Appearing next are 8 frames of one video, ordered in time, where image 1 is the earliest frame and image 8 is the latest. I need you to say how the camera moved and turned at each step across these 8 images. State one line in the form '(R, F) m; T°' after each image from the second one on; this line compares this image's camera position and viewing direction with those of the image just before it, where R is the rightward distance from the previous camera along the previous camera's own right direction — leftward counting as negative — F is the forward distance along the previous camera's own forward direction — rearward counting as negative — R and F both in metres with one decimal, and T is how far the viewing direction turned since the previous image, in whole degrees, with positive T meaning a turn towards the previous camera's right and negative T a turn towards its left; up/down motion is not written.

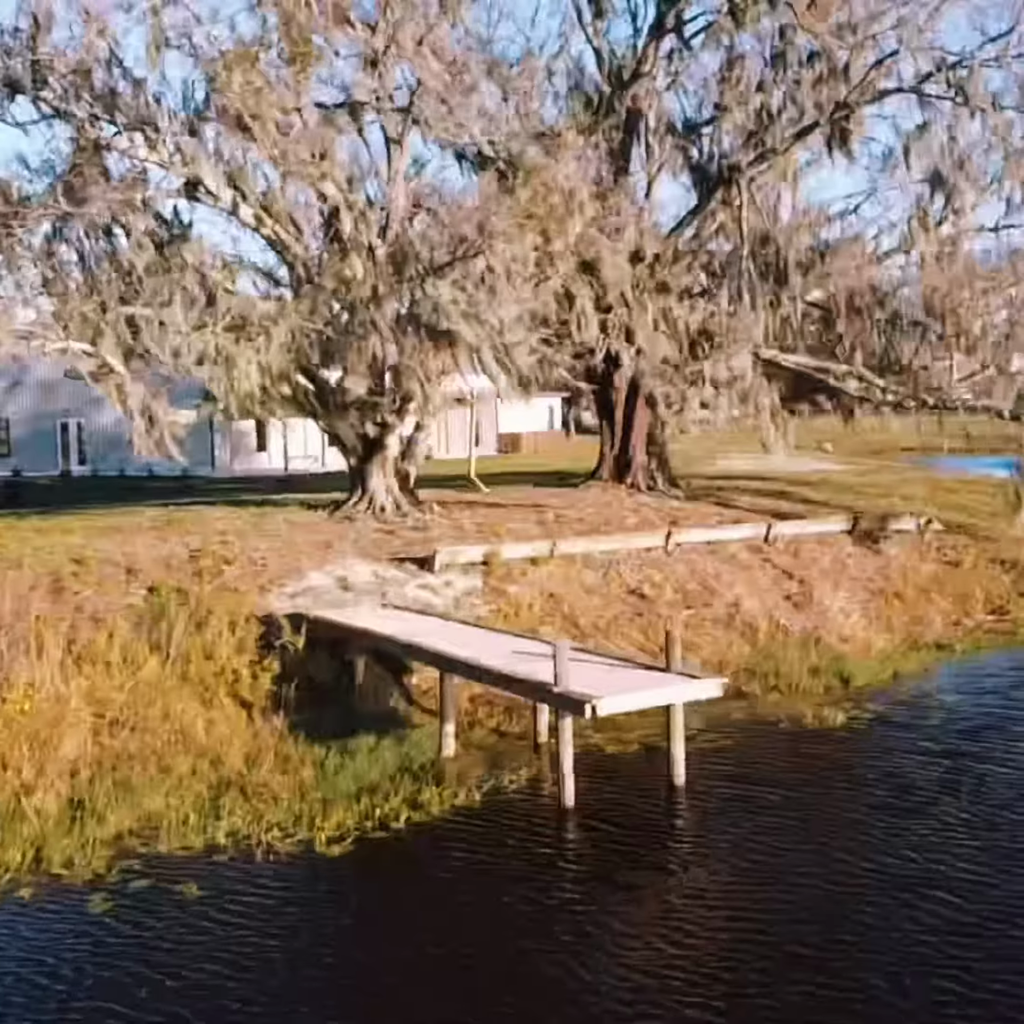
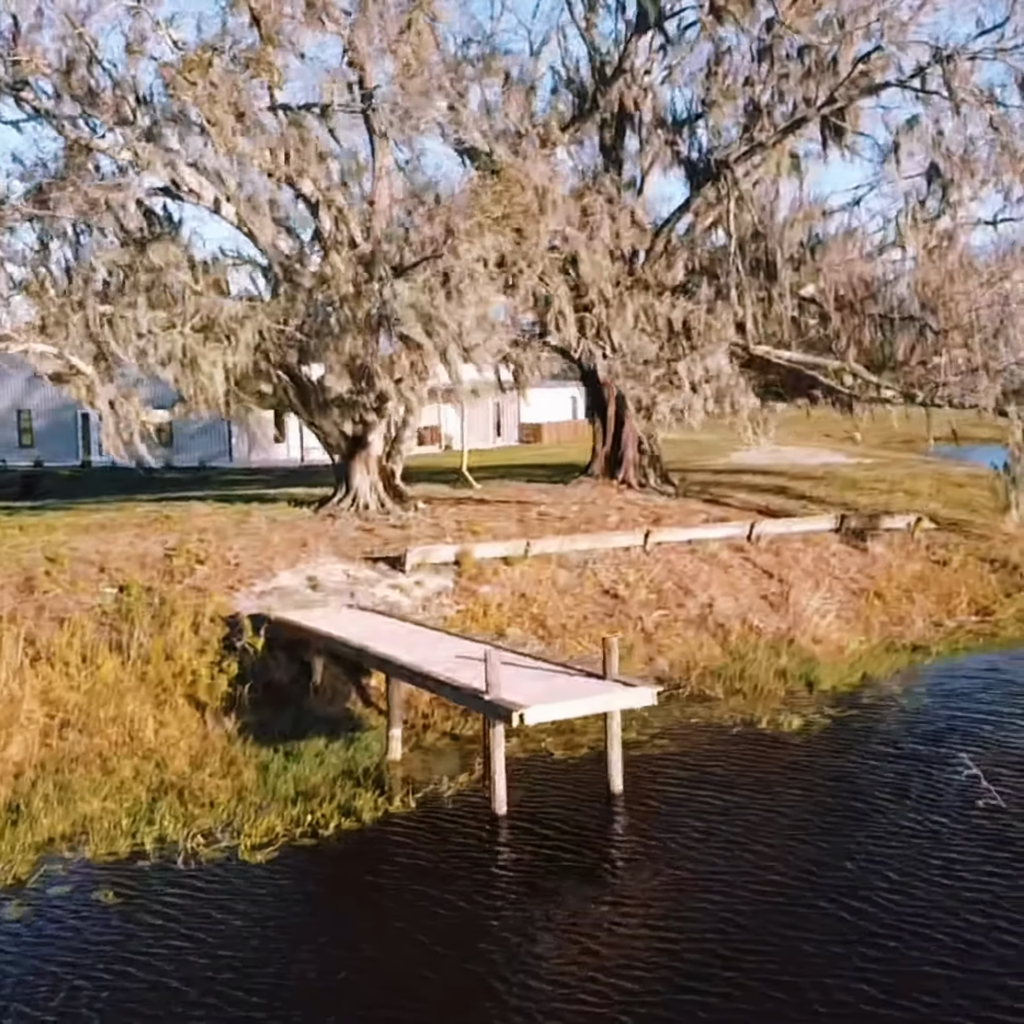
(+0.9, 0.0) m; -2°
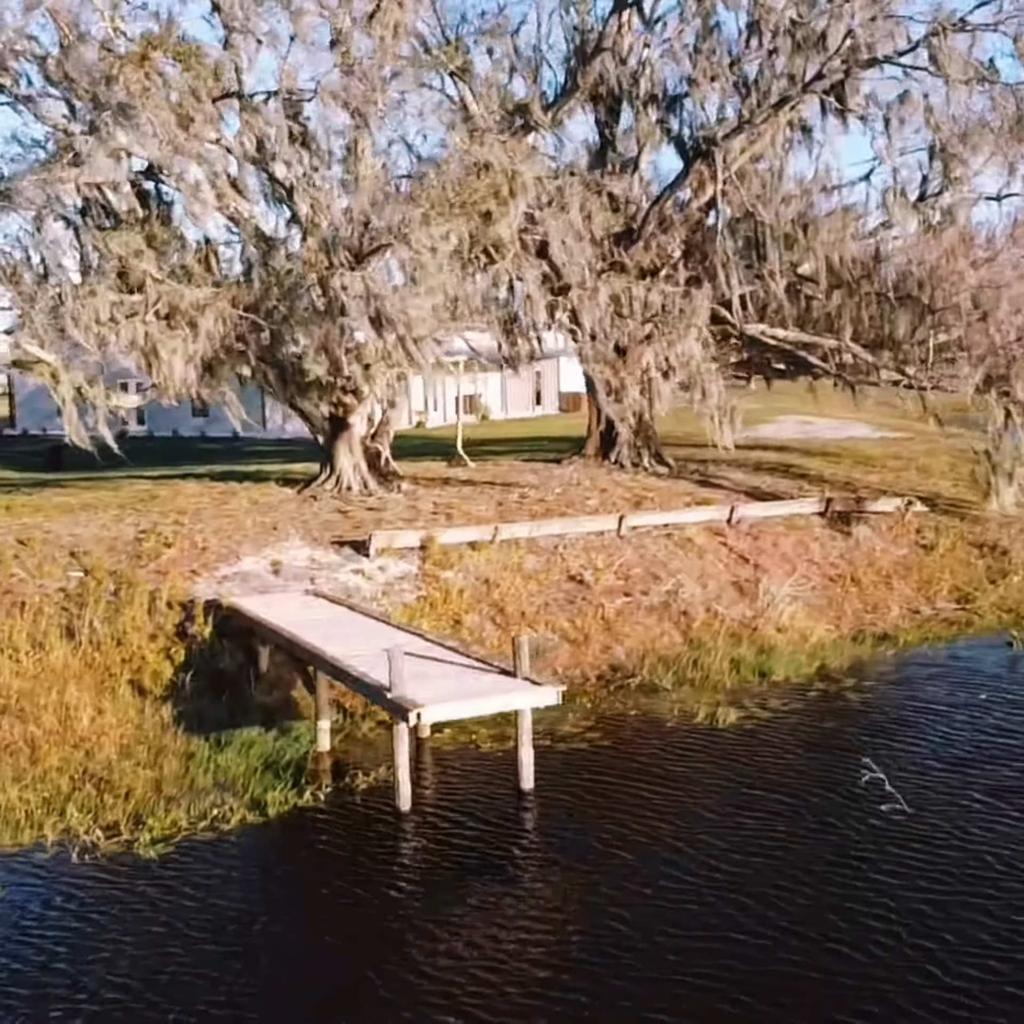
(+1.3, 0.0) m; -3°
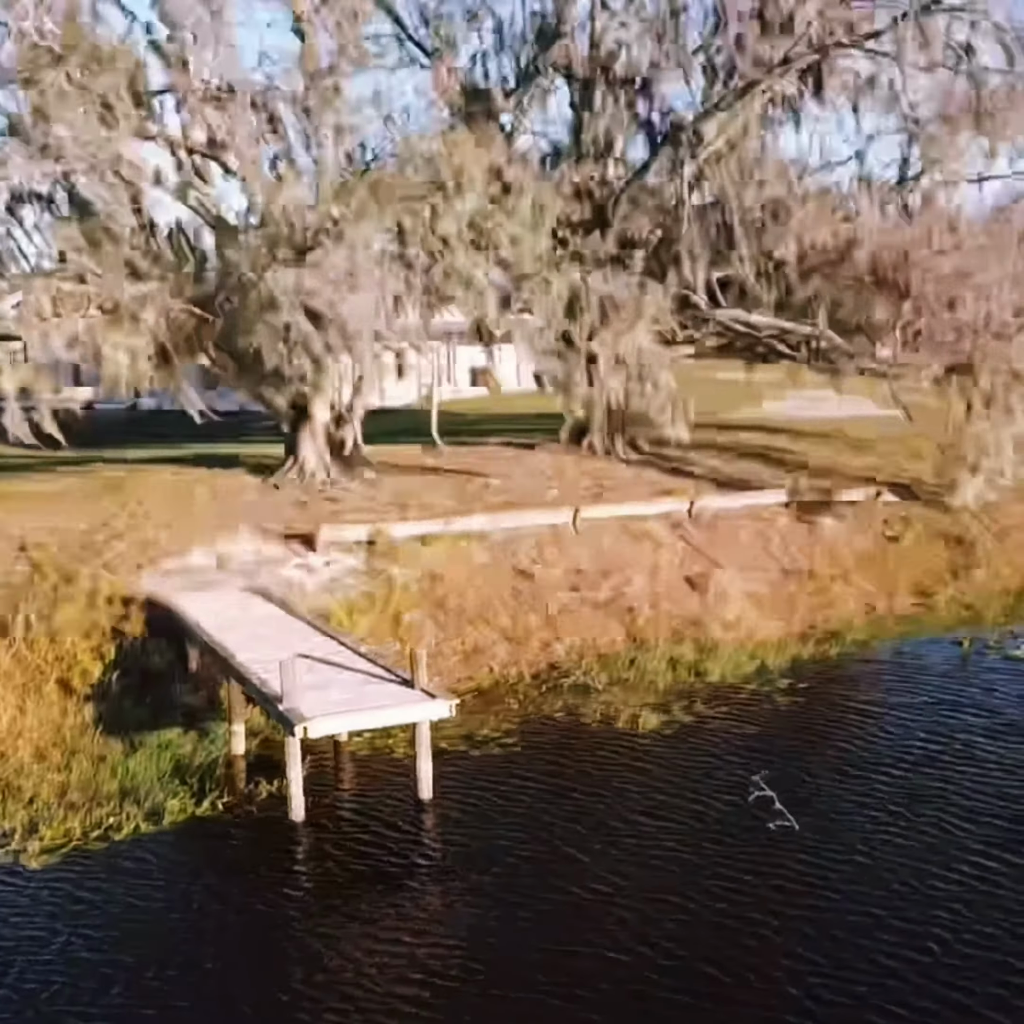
(+1.2, +0.1) m; -2°
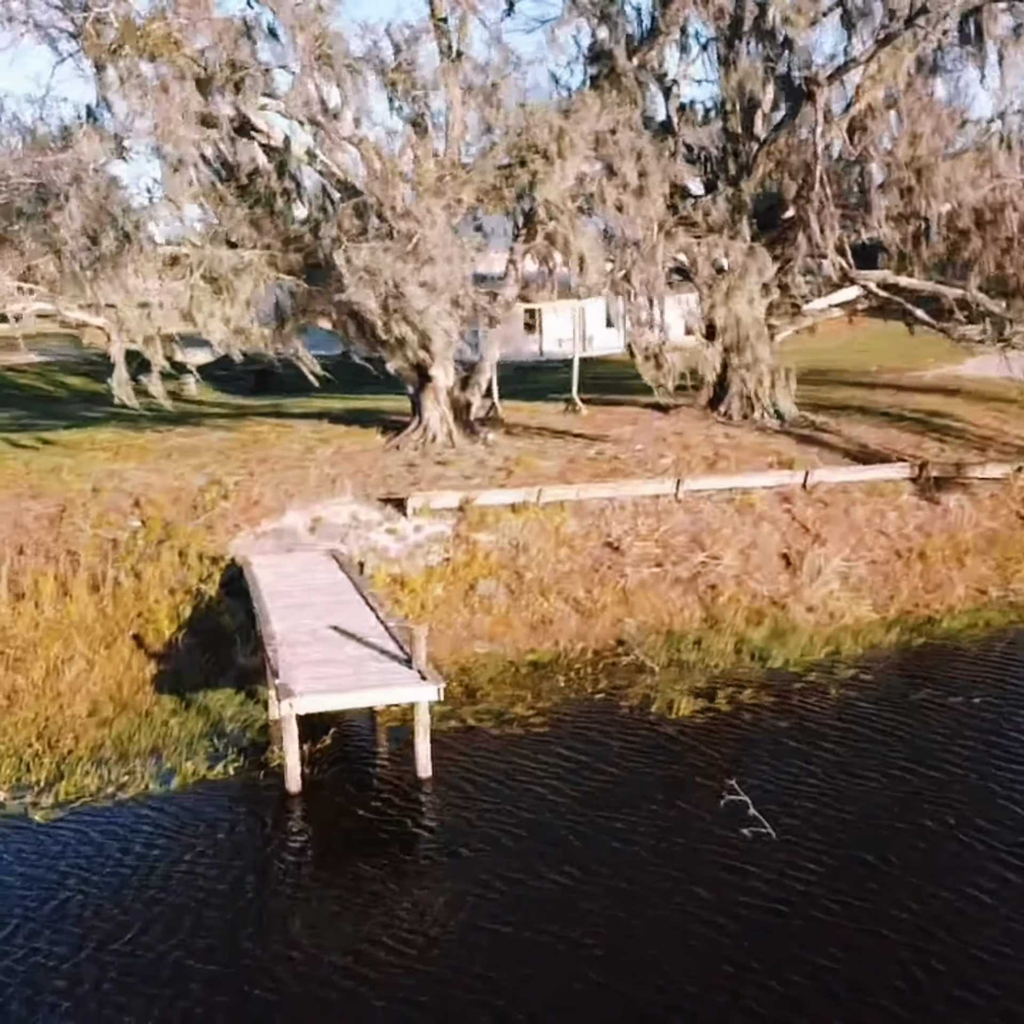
(+2.1, +0.2) m; -10°
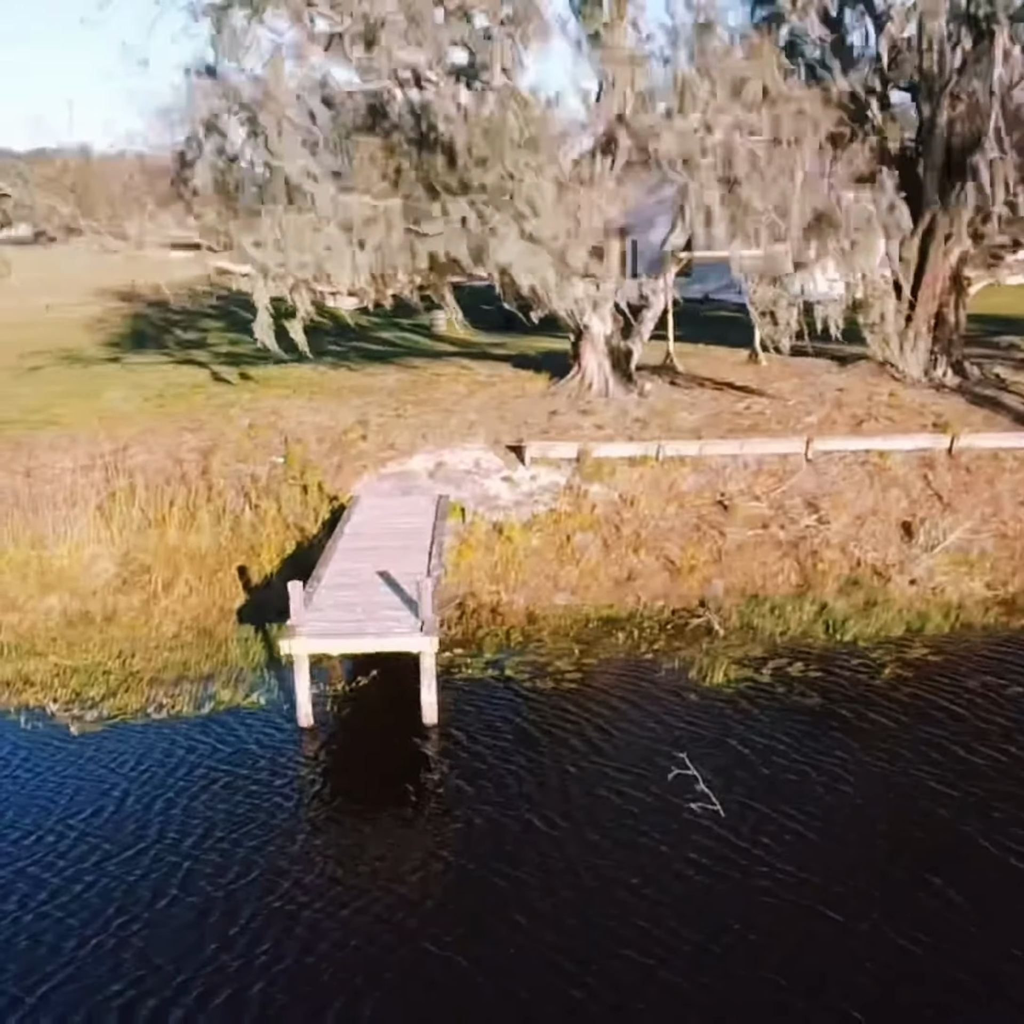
(+2.8, +0.1) m; -13°
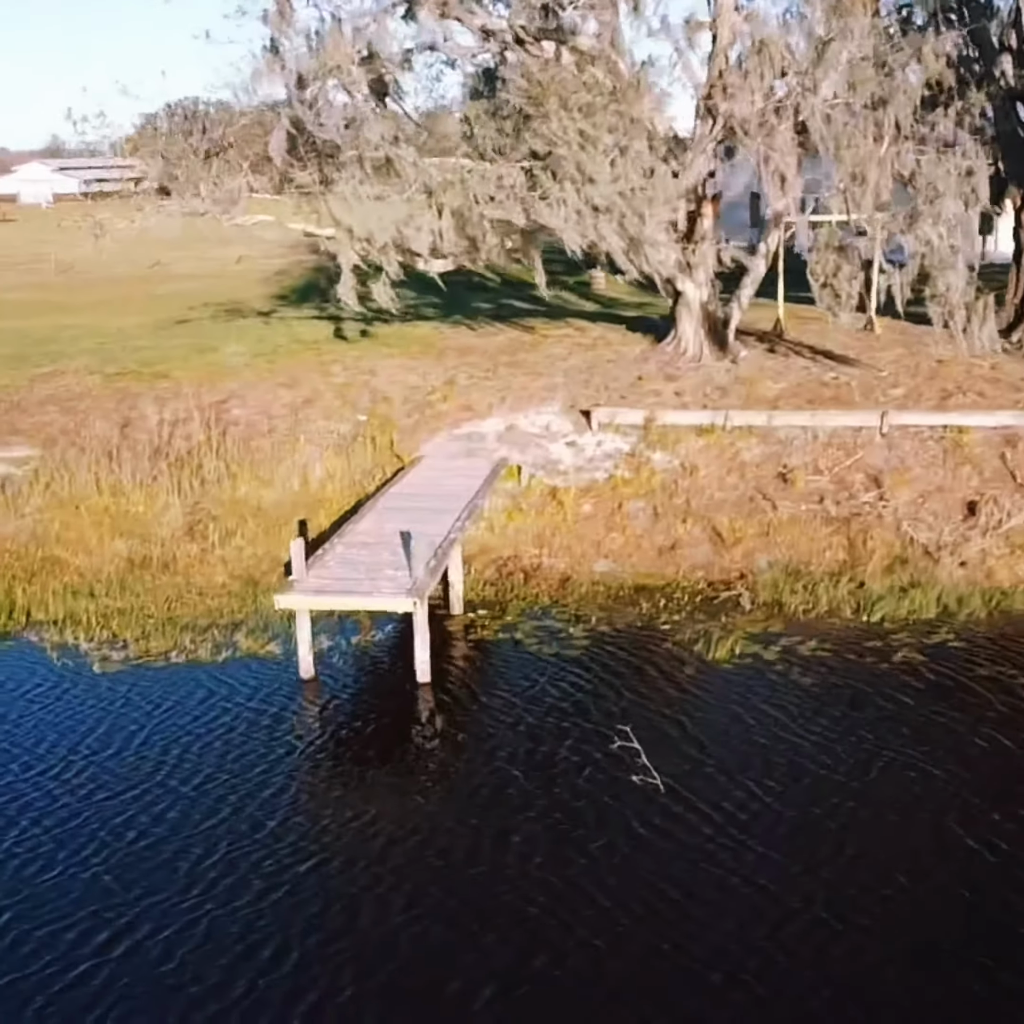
(+2.0, -0.1) m; -9°
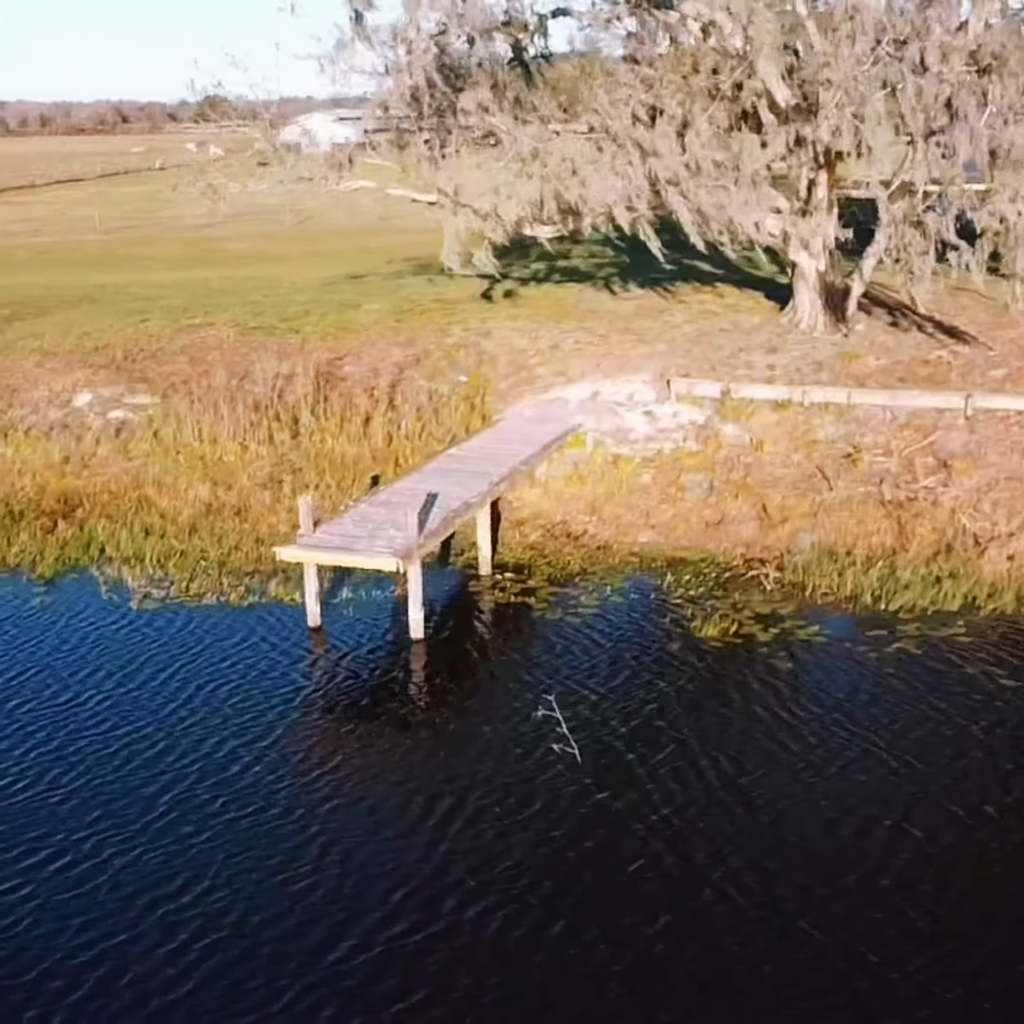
(+2.6, -0.2) m; -11°
